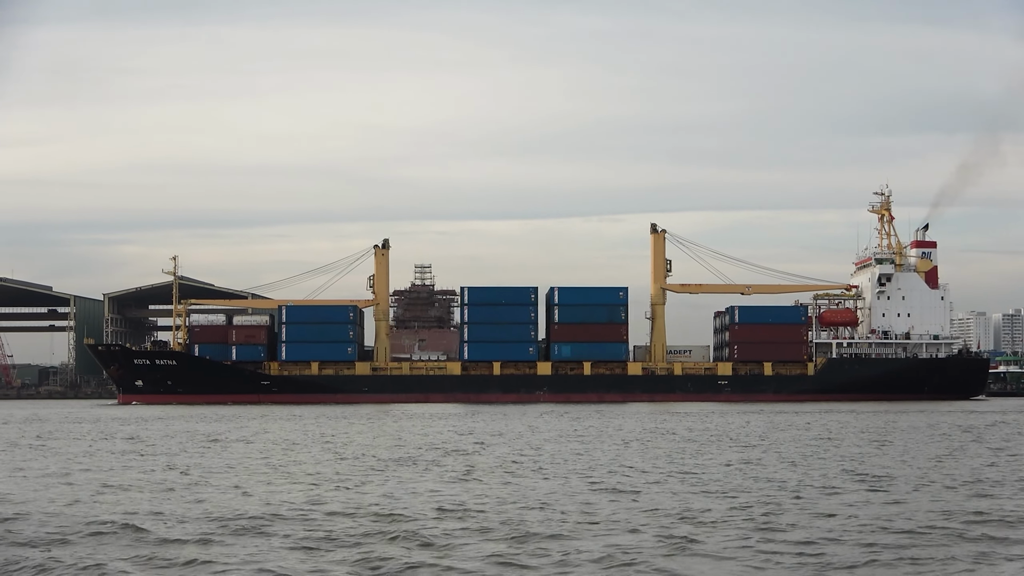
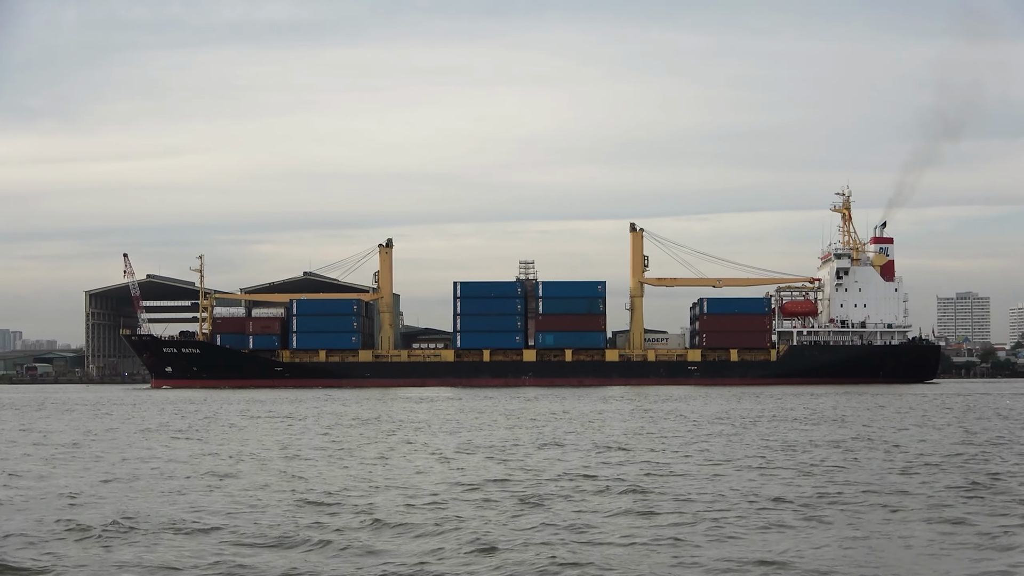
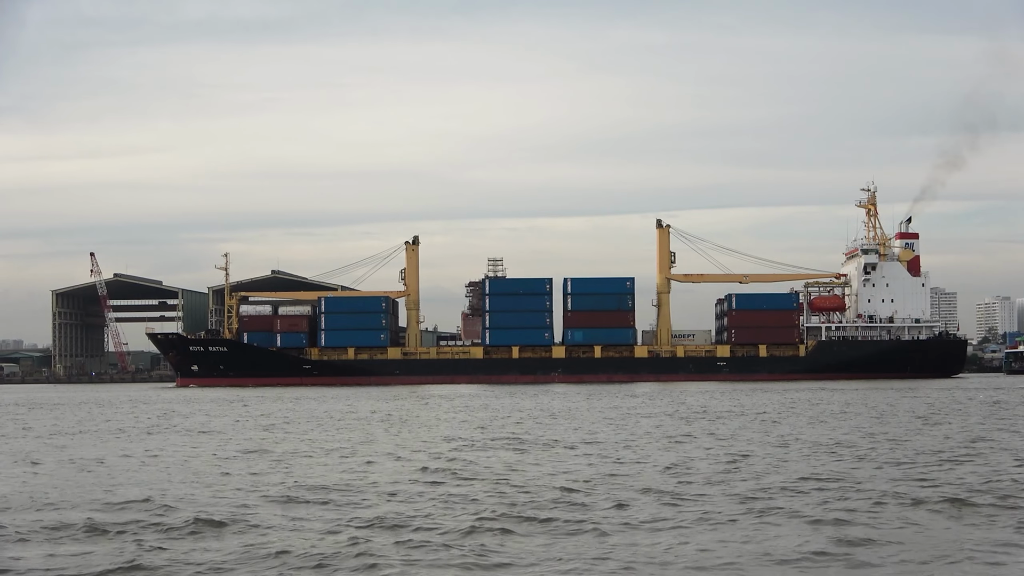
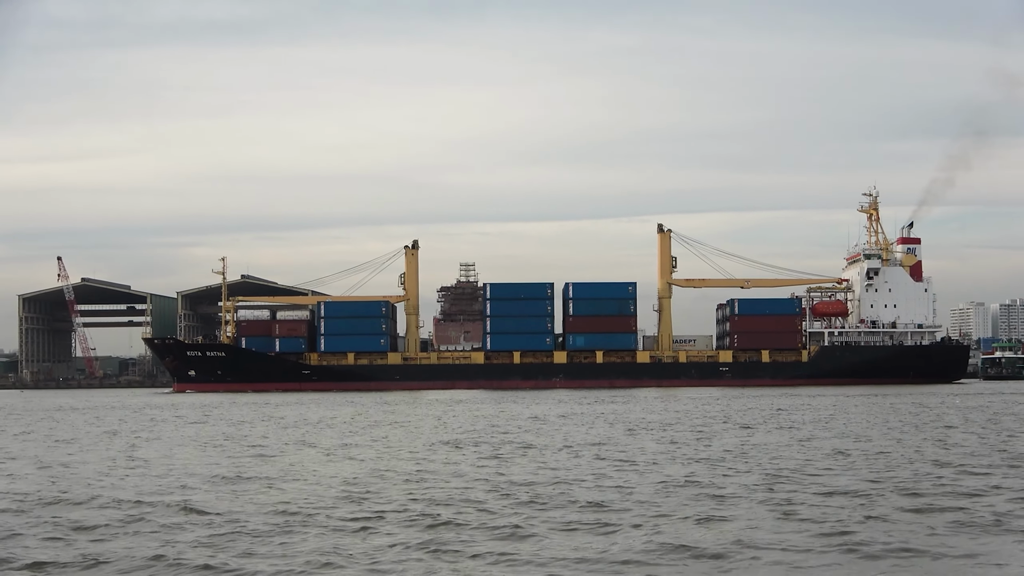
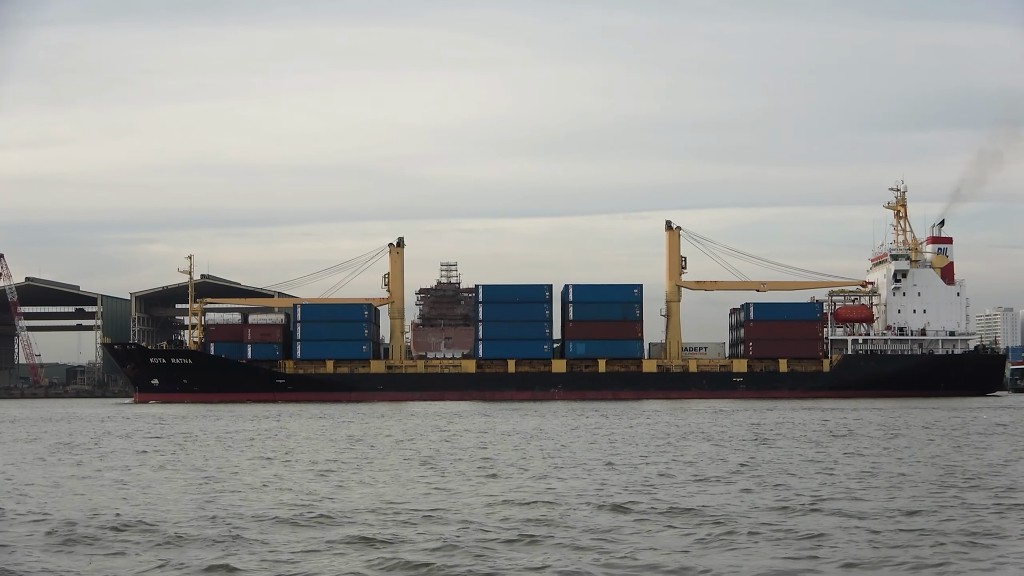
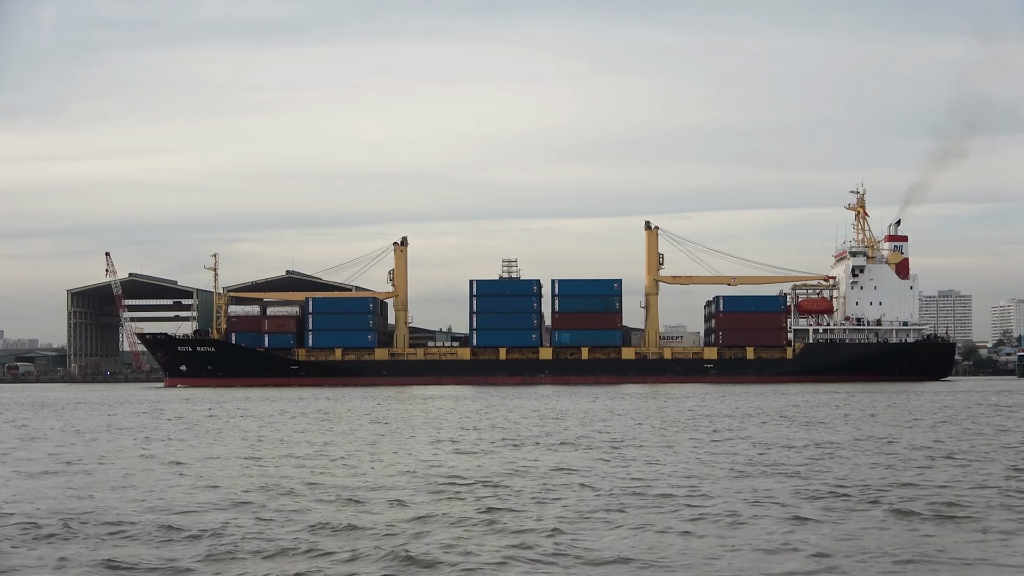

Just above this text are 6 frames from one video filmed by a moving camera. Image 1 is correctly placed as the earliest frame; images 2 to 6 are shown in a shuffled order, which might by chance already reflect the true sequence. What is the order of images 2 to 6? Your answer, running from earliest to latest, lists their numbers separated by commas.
5, 4, 3, 6, 2
